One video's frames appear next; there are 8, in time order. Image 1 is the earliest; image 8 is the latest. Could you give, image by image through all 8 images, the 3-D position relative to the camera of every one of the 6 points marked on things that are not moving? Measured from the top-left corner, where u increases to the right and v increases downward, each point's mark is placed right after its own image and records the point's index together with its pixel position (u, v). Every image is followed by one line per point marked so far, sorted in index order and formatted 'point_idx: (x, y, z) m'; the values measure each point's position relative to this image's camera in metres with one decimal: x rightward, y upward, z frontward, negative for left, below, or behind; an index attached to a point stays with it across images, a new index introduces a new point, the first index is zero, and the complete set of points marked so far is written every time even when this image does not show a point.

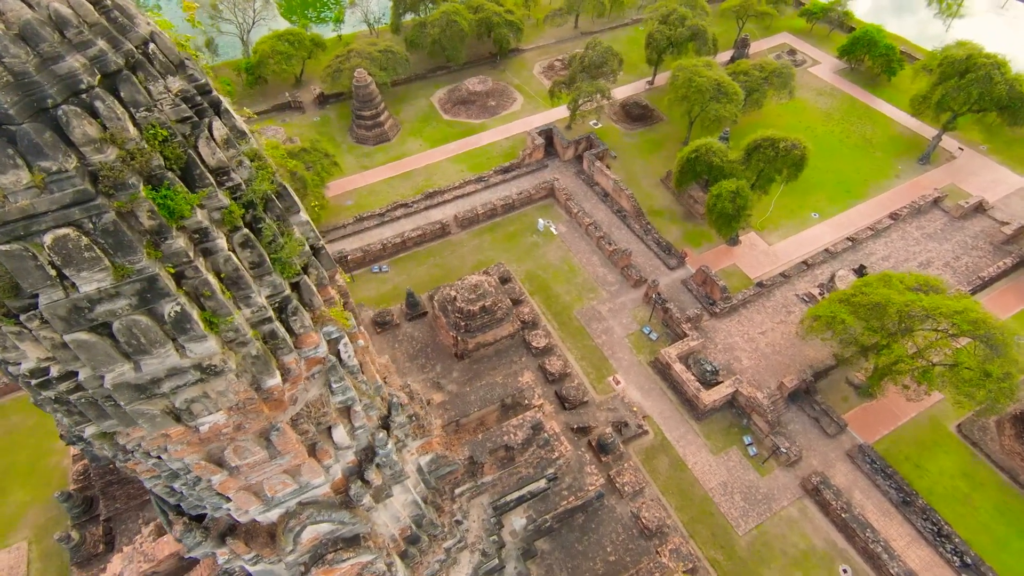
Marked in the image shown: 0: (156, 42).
0: (-4.2, +2.9, +6.2) m
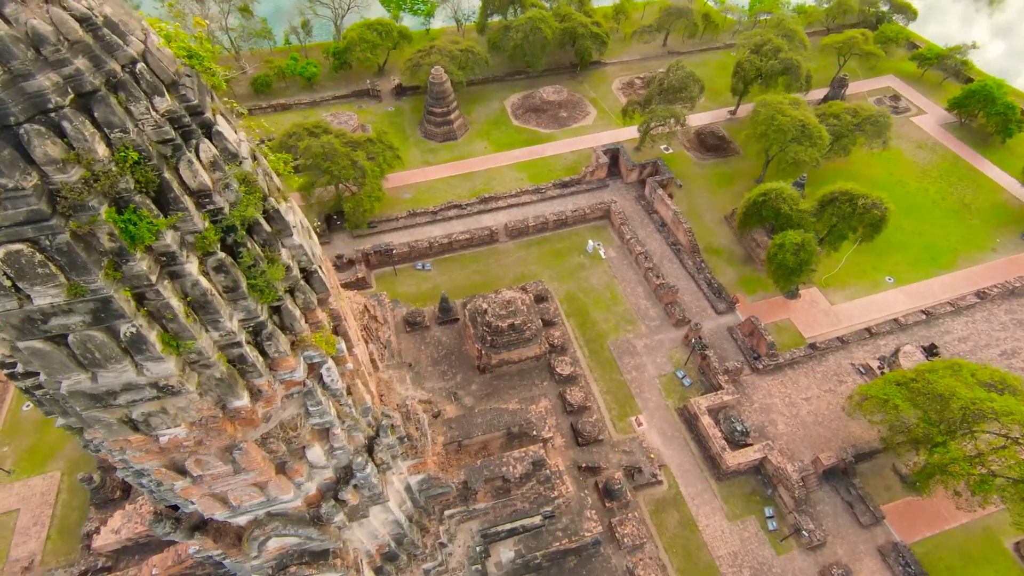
0: (-4.2, +2.6, +6.1) m
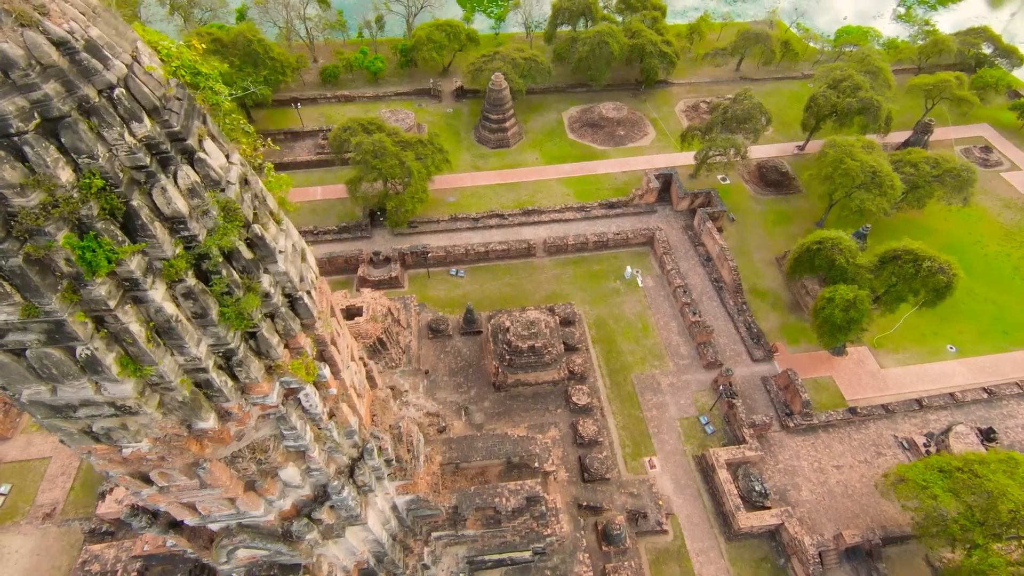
0: (-4.4, +2.3, +6.0) m
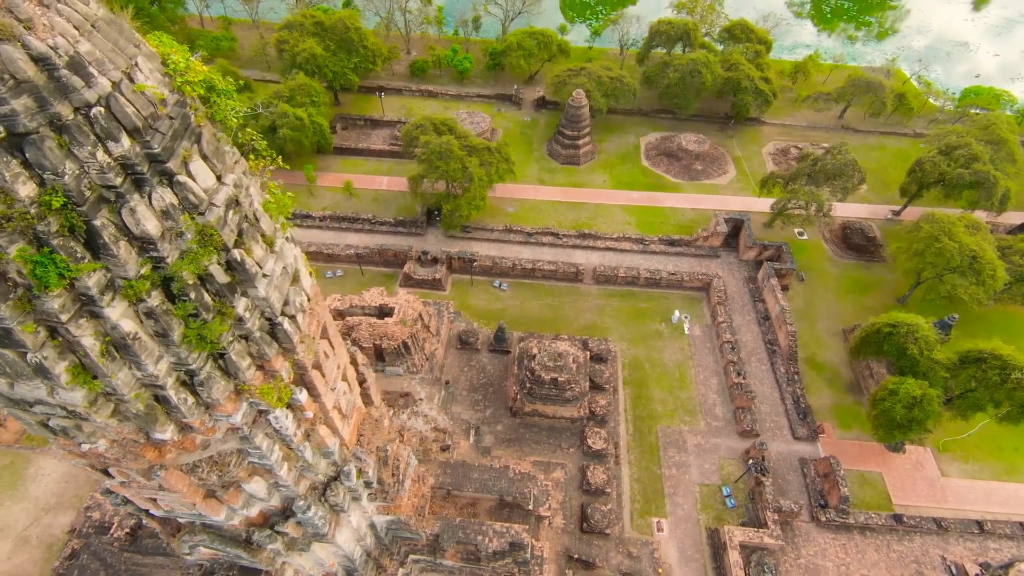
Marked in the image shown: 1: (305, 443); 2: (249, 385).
0: (-4.5, +2.0, +5.8) m
1: (-4.1, -3.0, +10.3) m
2: (-4.2, -1.6, +8.4) m
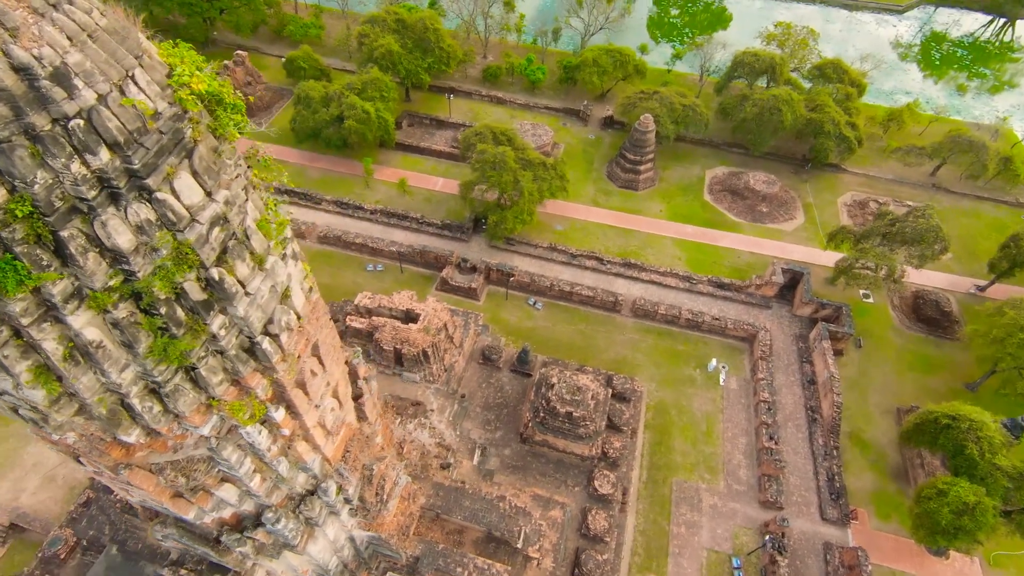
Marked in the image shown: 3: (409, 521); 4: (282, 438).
0: (-4.6, +1.9, +5.8) m
1: (-4.5, -3.3, +10.1) m
2: (-4.6, -1.8, +8.3) m
3: (-3.2, -7.2, +16.2) m
4: (-4.4, -2.9, +10.0) m
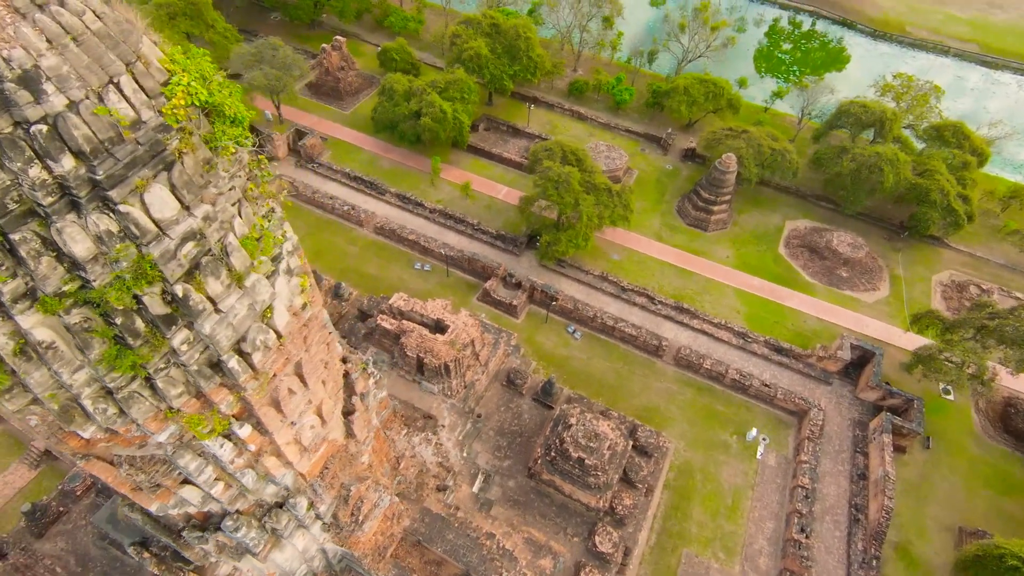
0: (-4.8, +1.7, +5.5) m
1: (-5.1, -3.4, +9.9) m
2: (-5.1, -1.9, +8.1) m
3: (-3.7, -7.7, +15.8) m
4: (-4.9, -3.0, +9.7) m
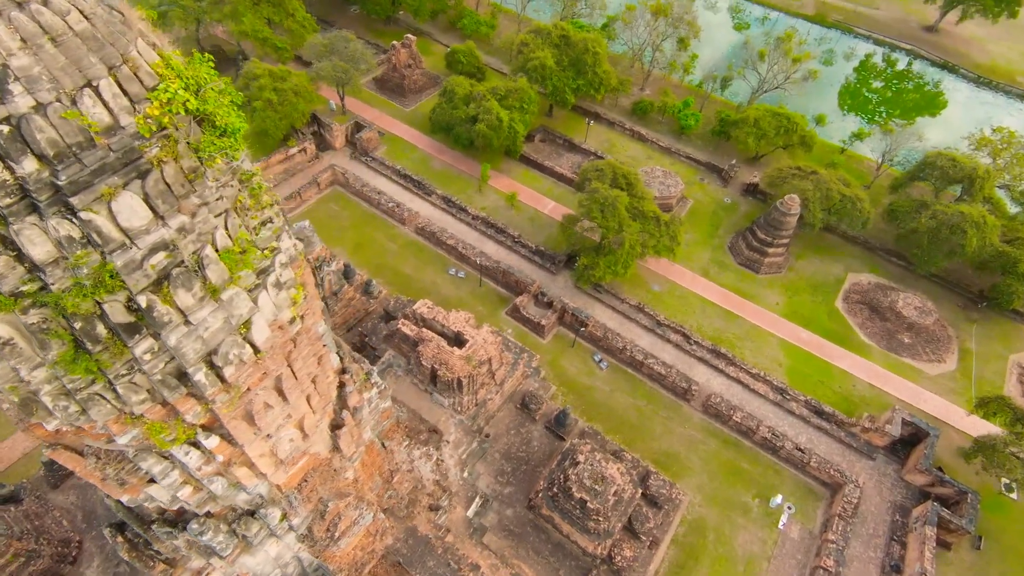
0: (-5.0, +1.6, +5.3) m
1: (-5.5, -3.5, +9.7) m
2: (-5.6, -1.9, +7.9) m
3: (-4.3, -8.0, +15.4) m
4: (-5.3, -3.1, +9.5) m
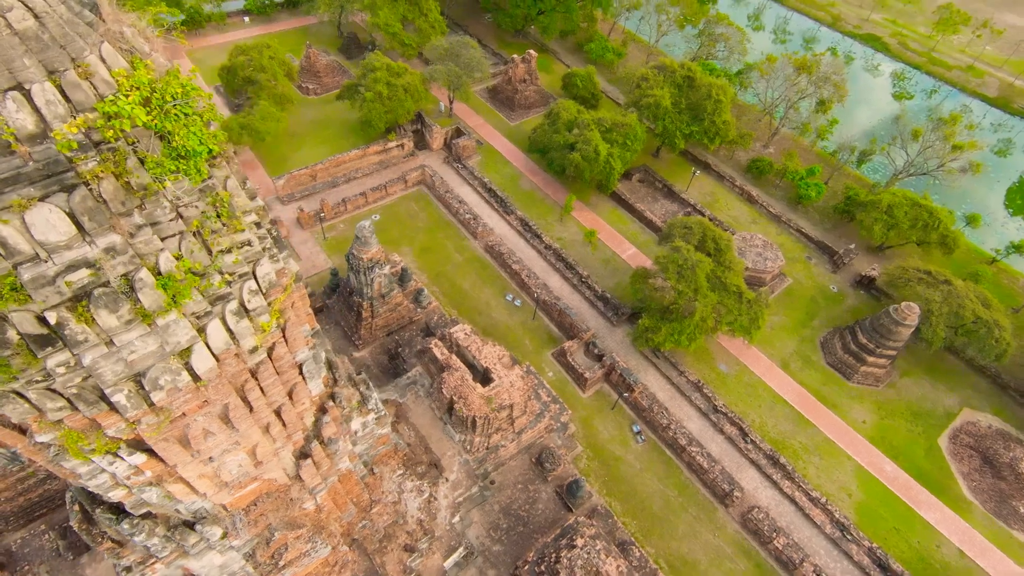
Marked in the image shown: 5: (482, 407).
0: (-5.5, +1.5, +4.9) m
1: (-6.5, -3.5, +9.2) m
2: (-6.5, -1.9, +7.5) m
3: (-5.4, -8.4, +14.7) m
4: (-6.2, -3.2, +9.0) m
5: (-1.2, -4.5, +19.7) m
